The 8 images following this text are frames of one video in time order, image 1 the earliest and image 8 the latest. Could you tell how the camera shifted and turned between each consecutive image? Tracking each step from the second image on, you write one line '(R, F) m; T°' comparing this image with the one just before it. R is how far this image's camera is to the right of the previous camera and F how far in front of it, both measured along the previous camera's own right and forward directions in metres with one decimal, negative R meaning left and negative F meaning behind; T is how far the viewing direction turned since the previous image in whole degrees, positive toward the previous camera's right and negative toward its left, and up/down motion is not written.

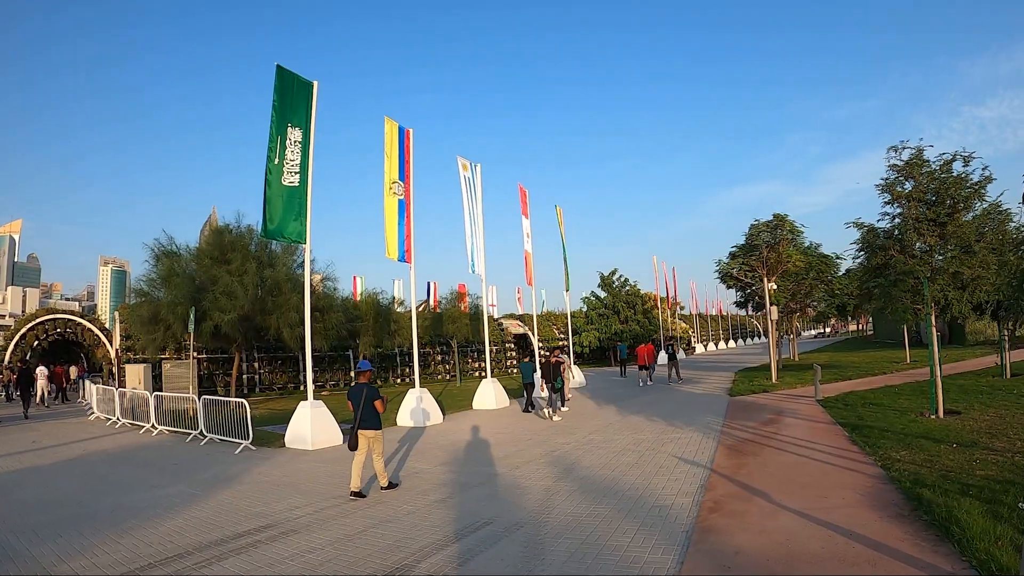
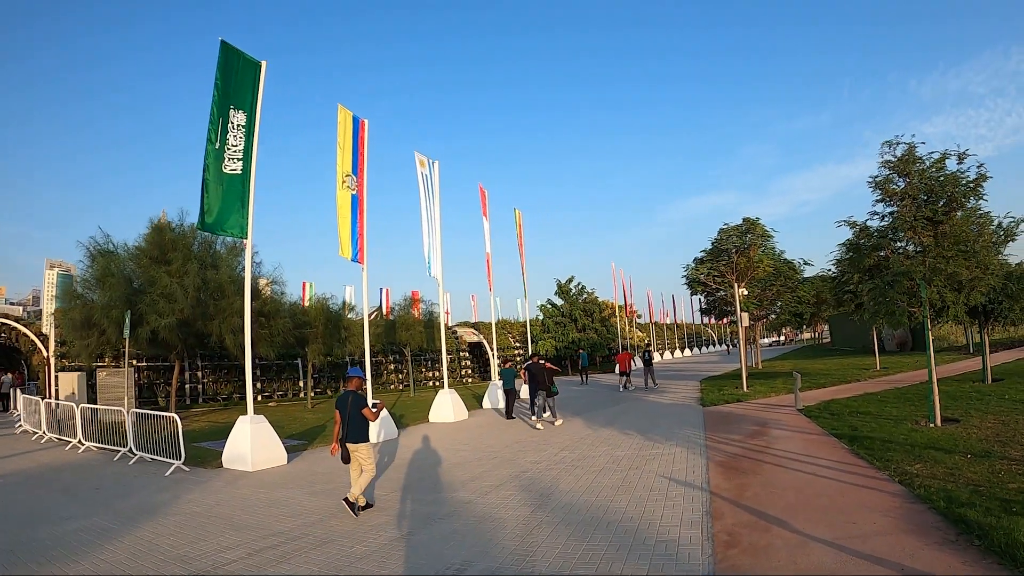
(-0.2, +1.1) m; +4°
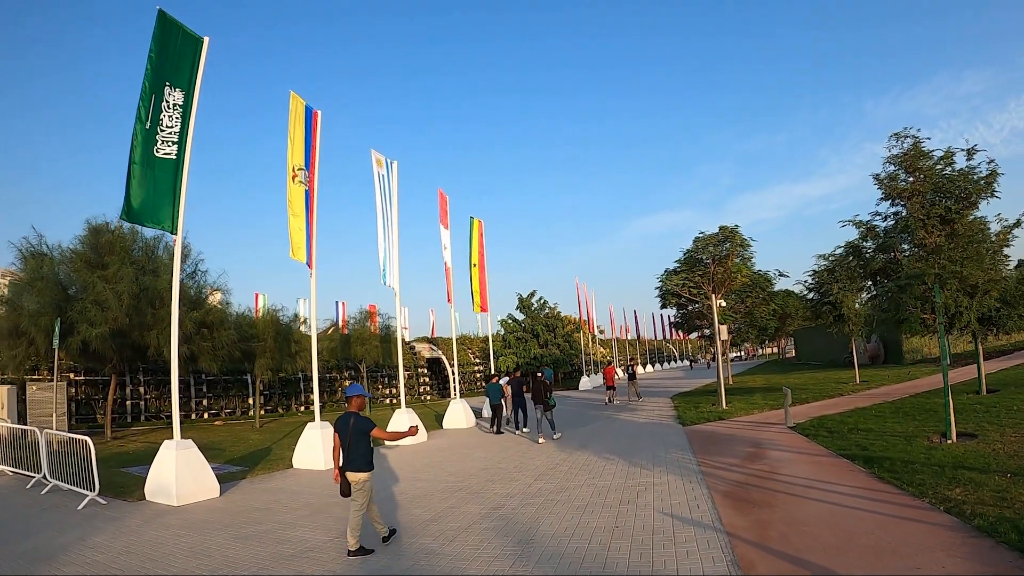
(-0.2, +1.3) m; +4°
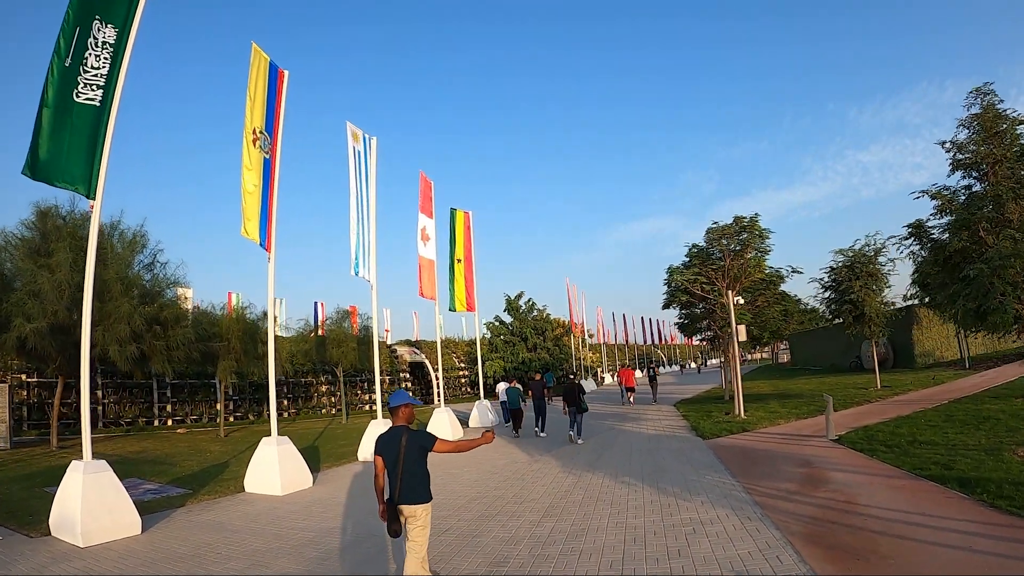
(-0.2, +2.0) m; +1°
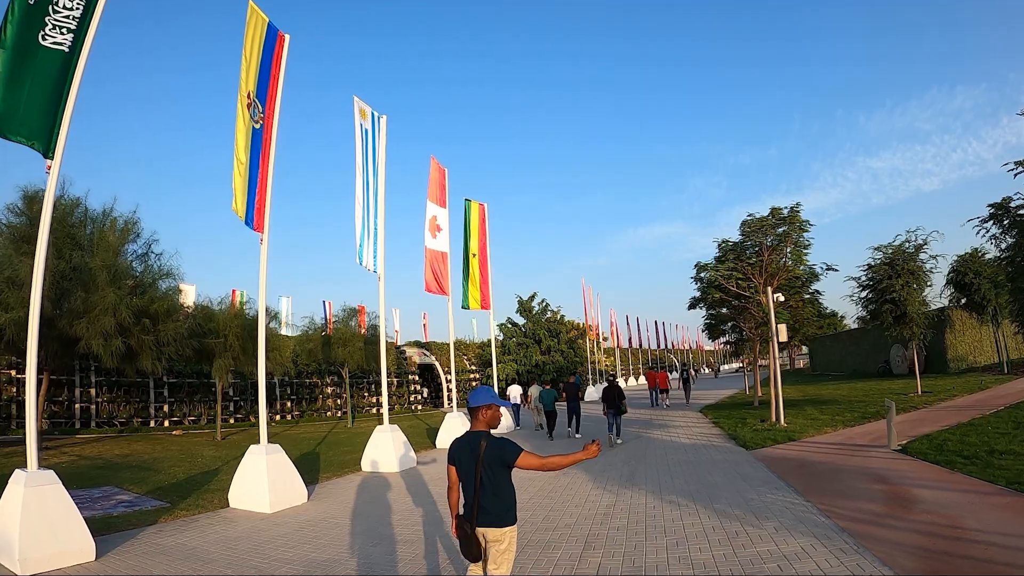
(-0.3, +1.3) m; -1°
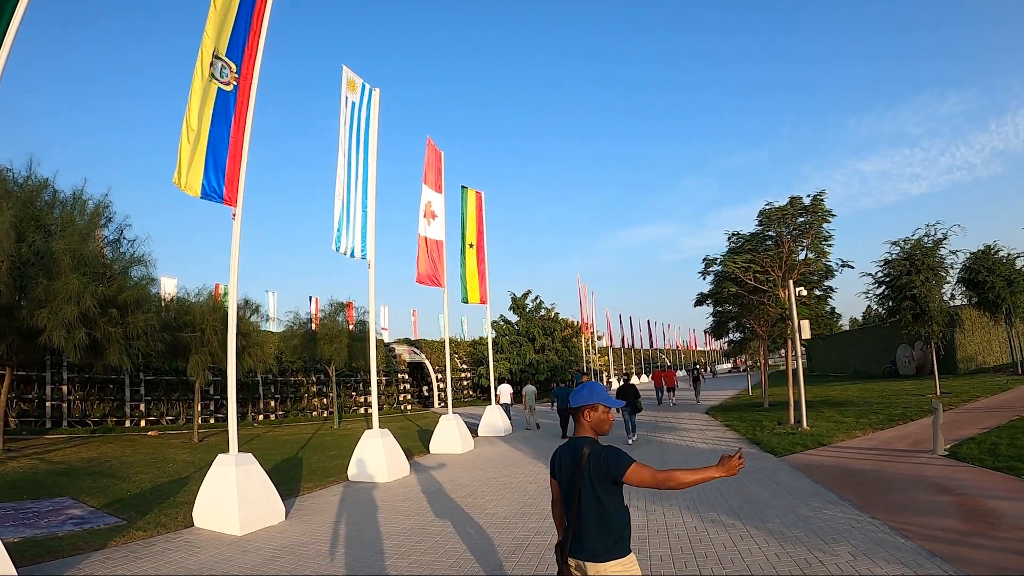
(-0.3, +1.2) m; +1°
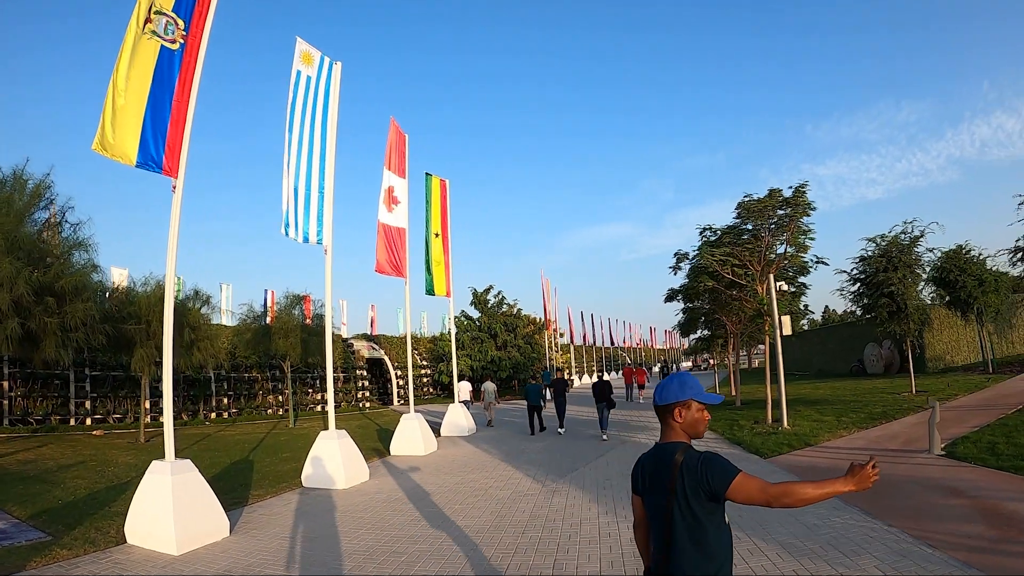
(-0.2, +0.8) m; +3°
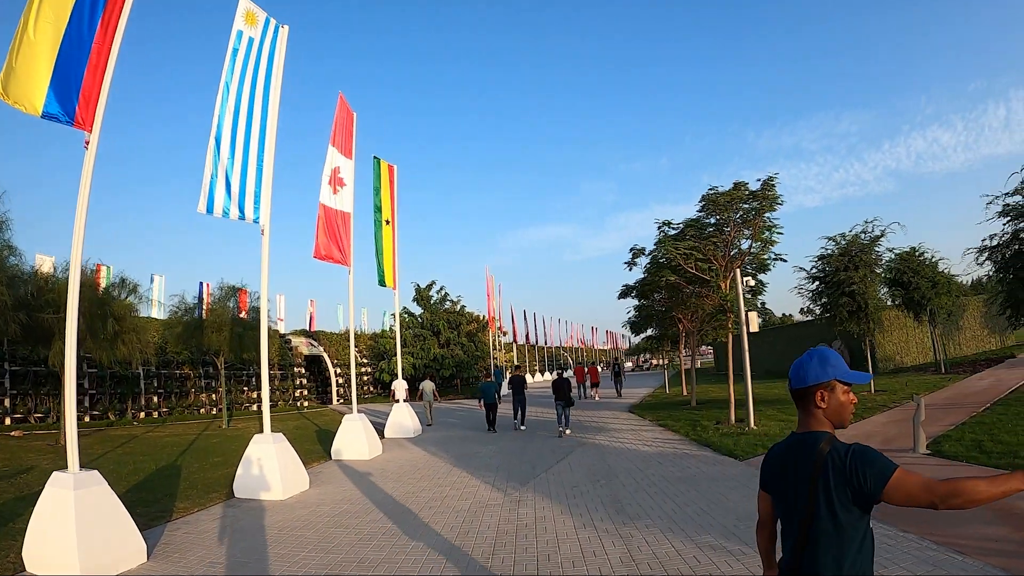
(-0.3, +0.8) m; +5°
